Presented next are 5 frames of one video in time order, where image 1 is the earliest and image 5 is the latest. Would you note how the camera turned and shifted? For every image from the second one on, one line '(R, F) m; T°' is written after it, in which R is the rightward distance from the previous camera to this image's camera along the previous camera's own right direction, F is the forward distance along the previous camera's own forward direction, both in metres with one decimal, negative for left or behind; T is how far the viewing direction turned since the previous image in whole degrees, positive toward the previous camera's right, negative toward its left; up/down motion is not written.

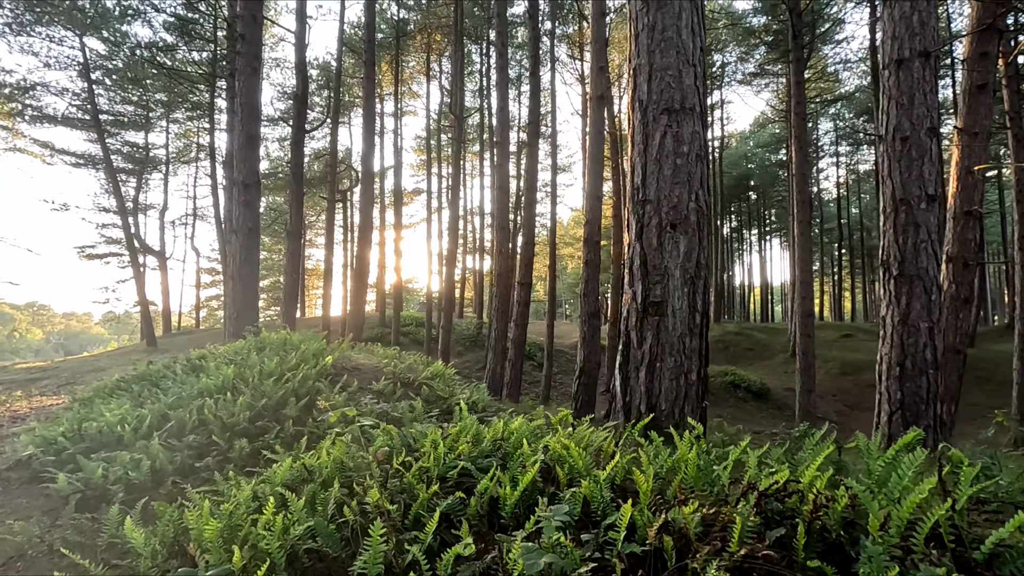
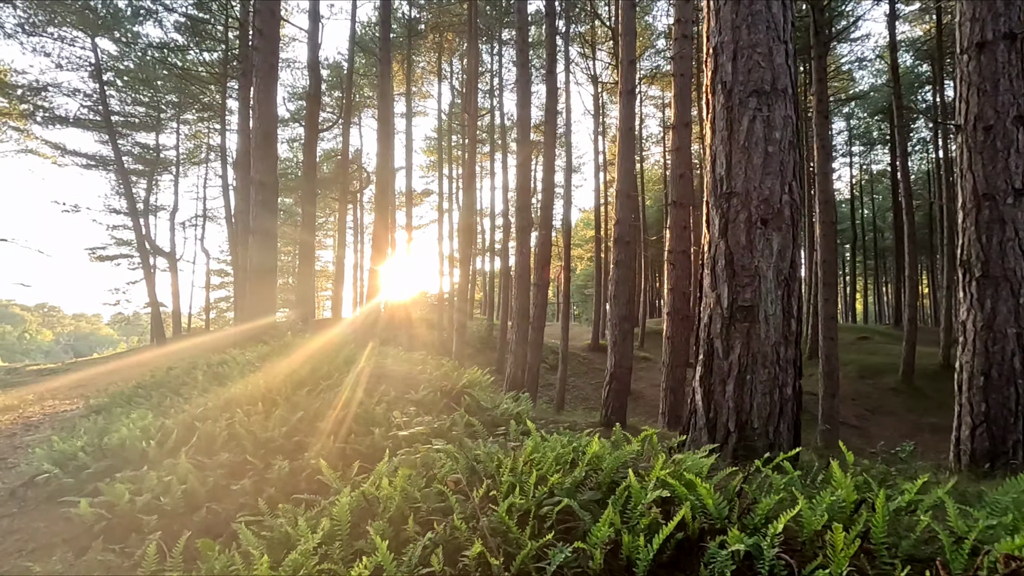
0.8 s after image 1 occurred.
(-0.3, +0.3) m; -1°
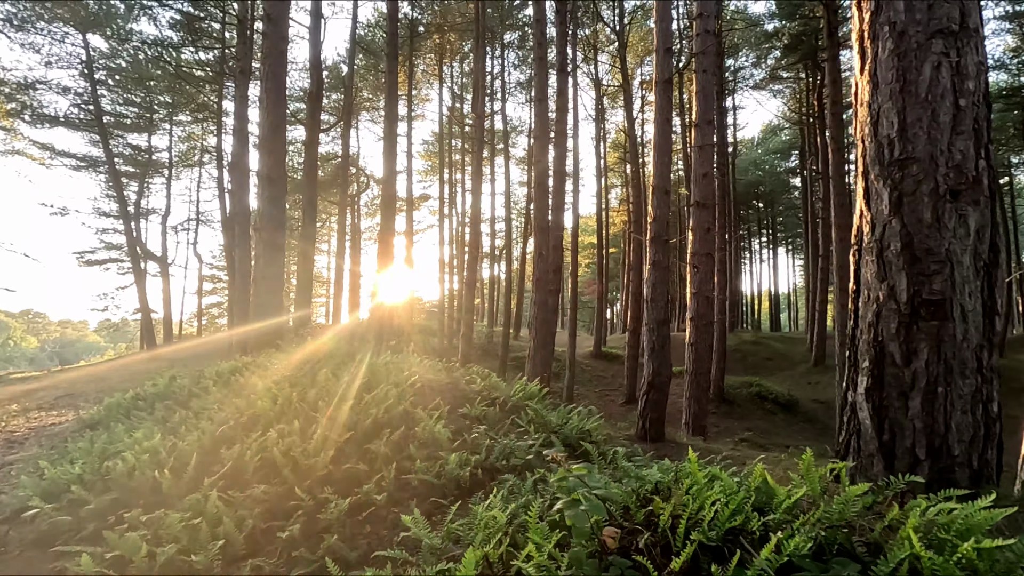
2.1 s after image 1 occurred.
(-0.5, +0.6) m; +1°
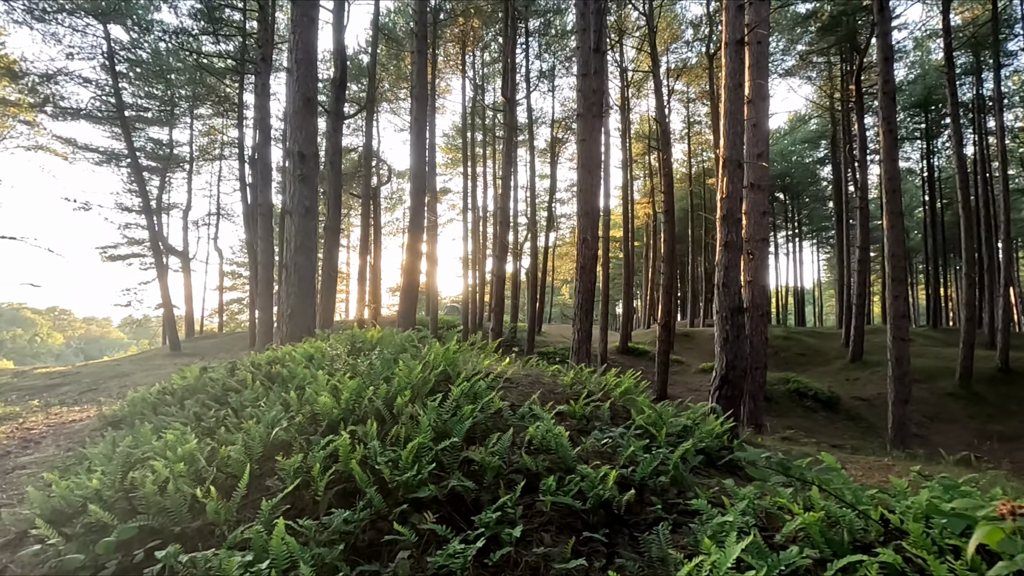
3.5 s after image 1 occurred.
(-0.5, +0.6) m; -2°
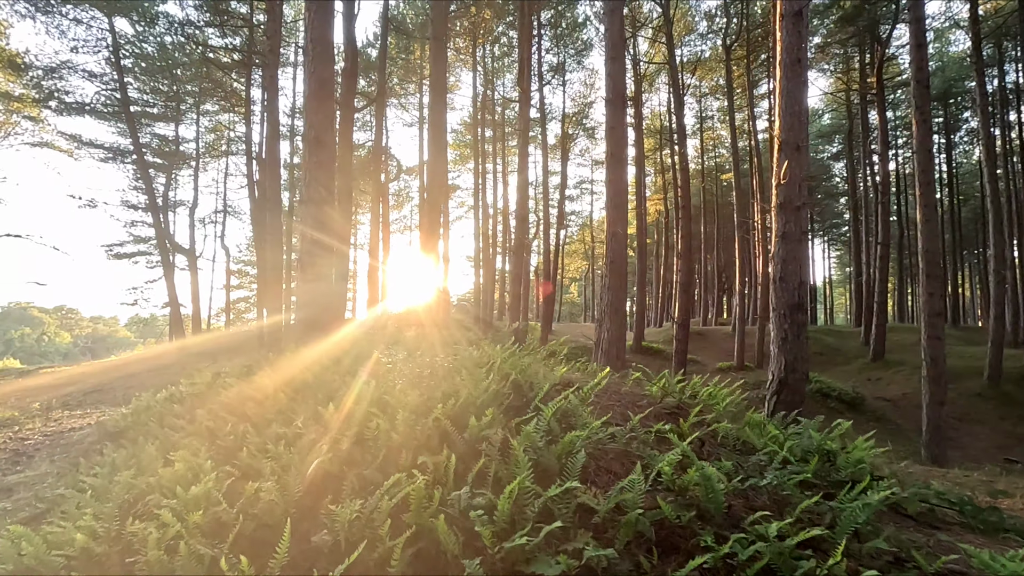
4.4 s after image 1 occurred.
(-0.3, +0.5) m; 0°
